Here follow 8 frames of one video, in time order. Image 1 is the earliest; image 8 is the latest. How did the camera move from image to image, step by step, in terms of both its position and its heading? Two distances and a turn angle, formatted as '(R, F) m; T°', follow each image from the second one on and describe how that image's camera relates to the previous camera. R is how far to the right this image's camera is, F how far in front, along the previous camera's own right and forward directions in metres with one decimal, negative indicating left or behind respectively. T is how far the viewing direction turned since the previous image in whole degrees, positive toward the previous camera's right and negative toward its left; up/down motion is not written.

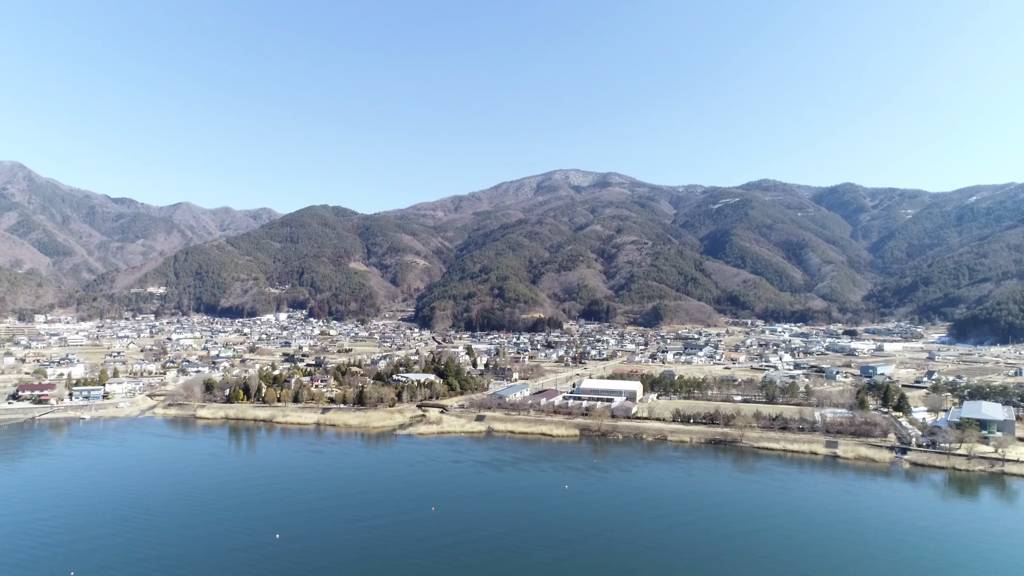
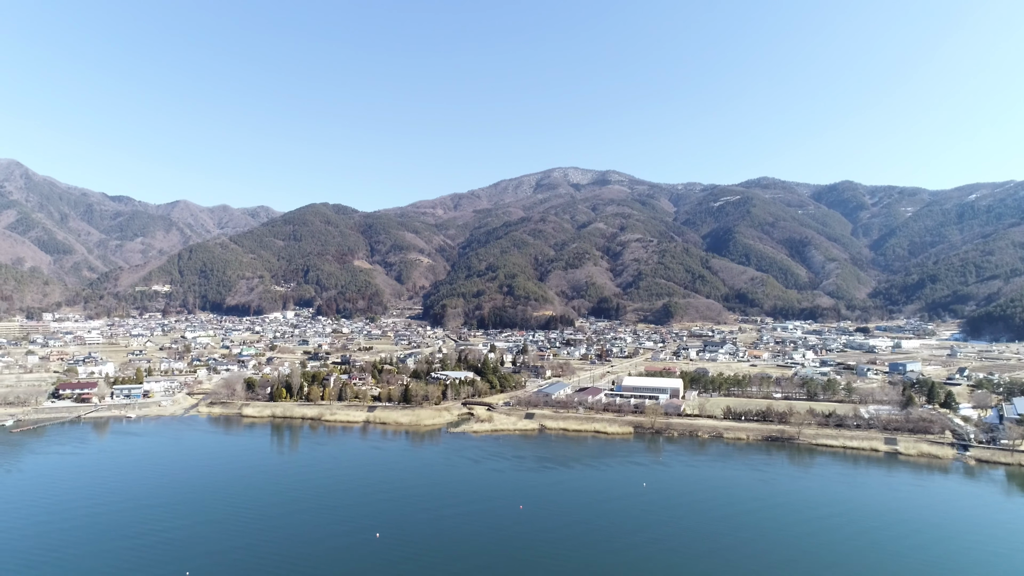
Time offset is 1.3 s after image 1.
(-2.0, +0.1) m; 0°
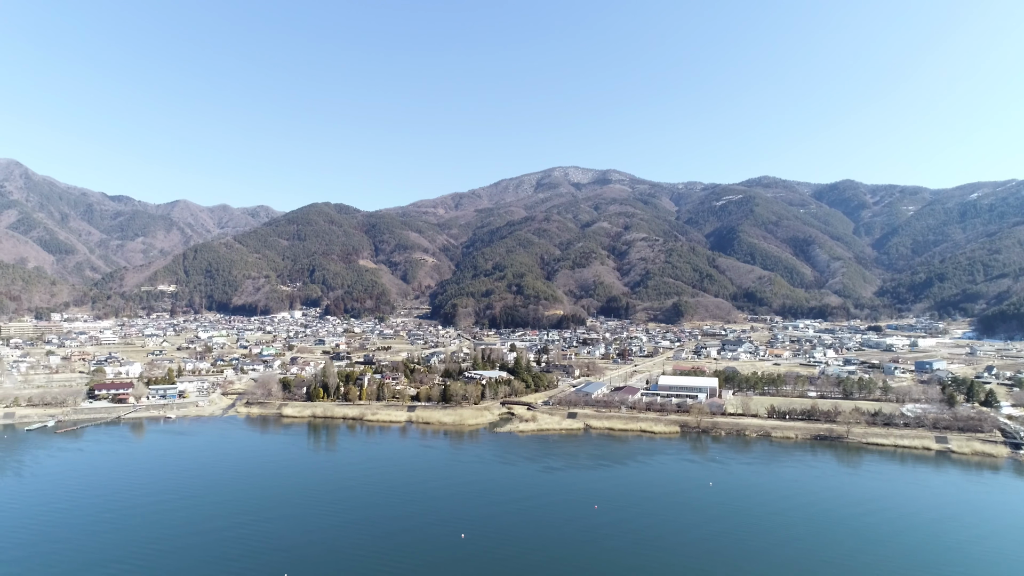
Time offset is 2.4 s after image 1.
(-1.7, +0.1) m; 0°
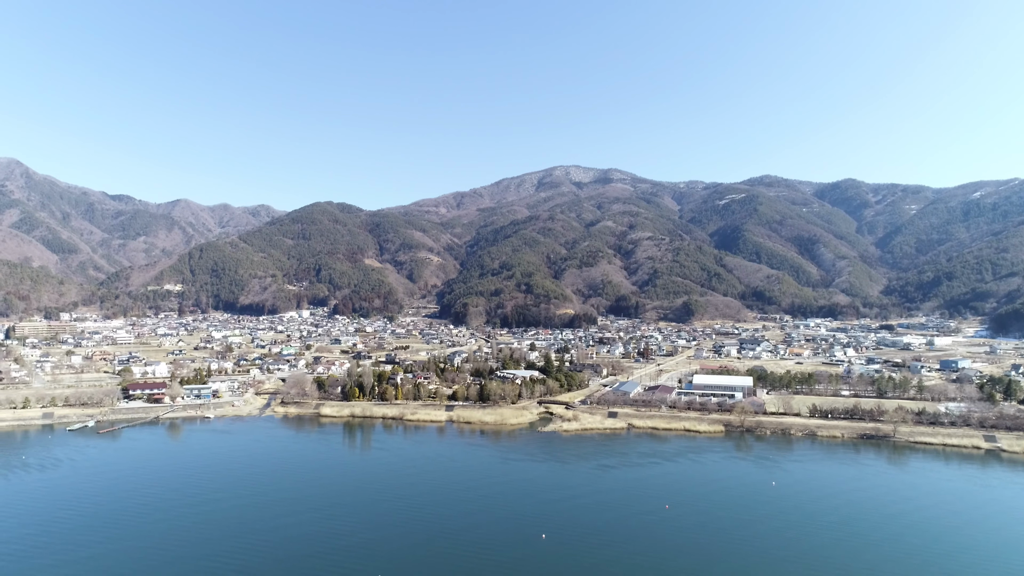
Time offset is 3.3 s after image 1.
(-1.6, +0.1) m; 0°
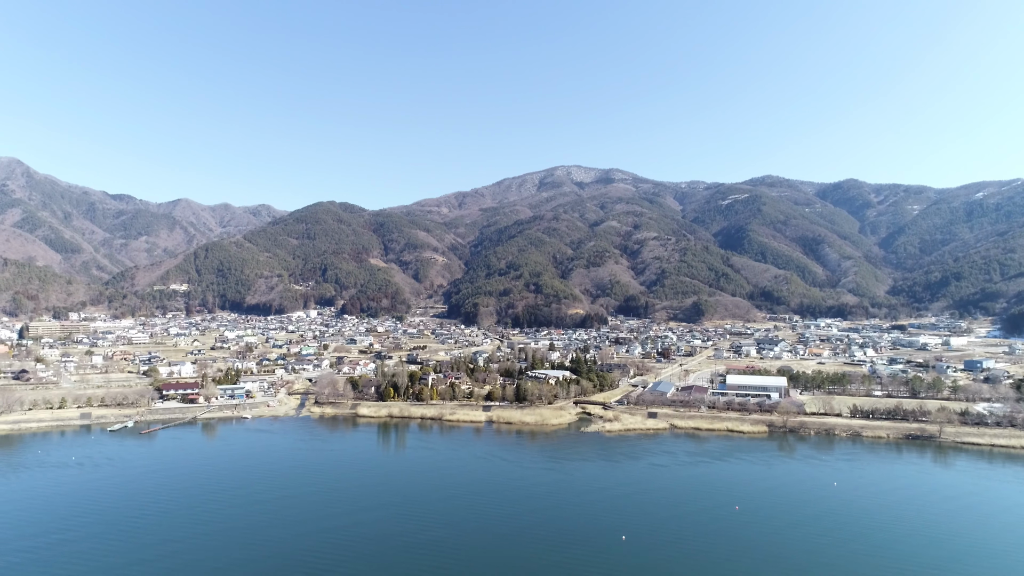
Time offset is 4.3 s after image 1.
(-1.6, +0.1) m; 0°
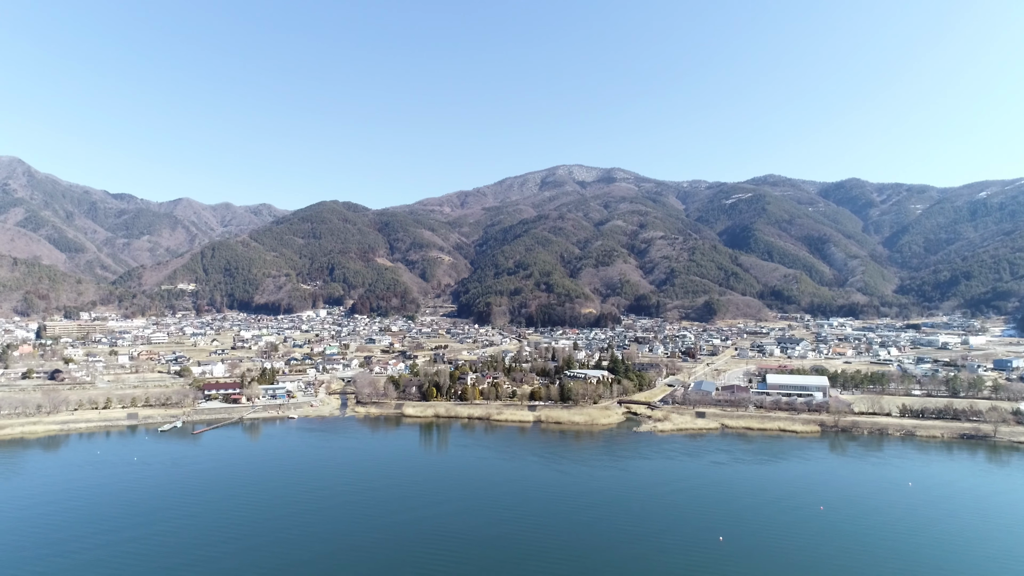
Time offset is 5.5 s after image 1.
(-1.9, +0.1) m; 0°
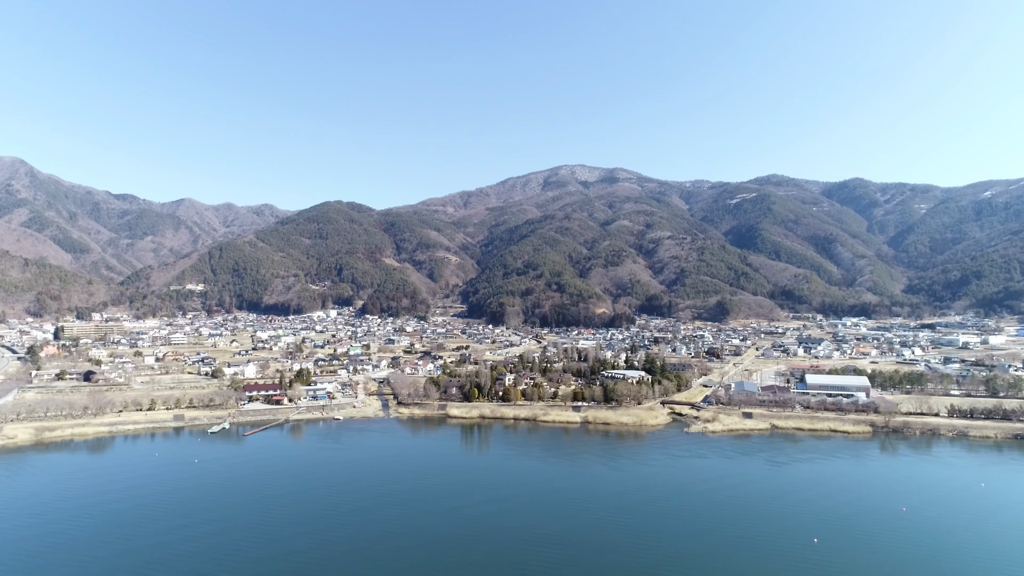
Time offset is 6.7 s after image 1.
(-1.8, +0.1) m; 0°
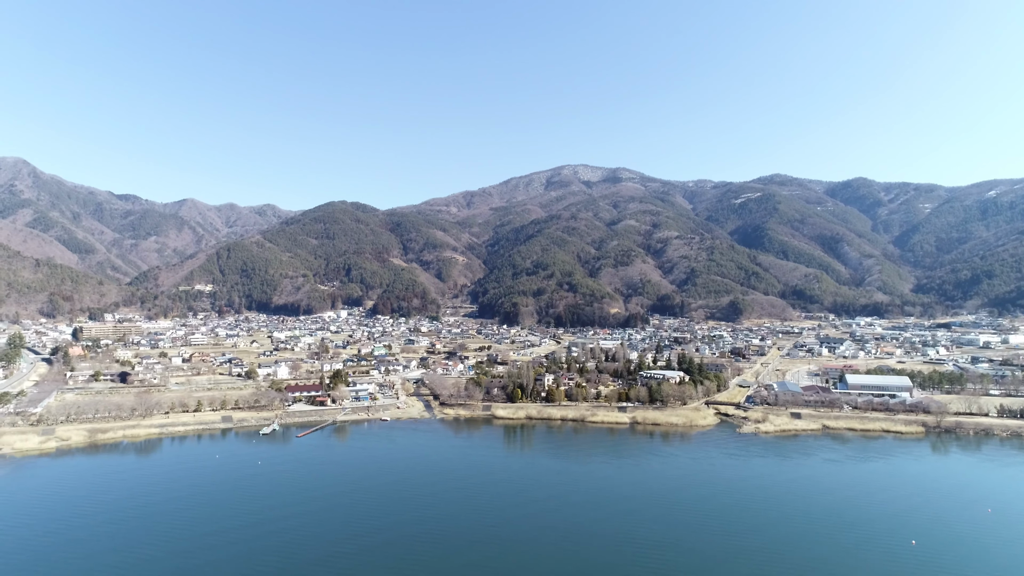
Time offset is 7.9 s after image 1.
(-1.8, +0.1) m; 0°
